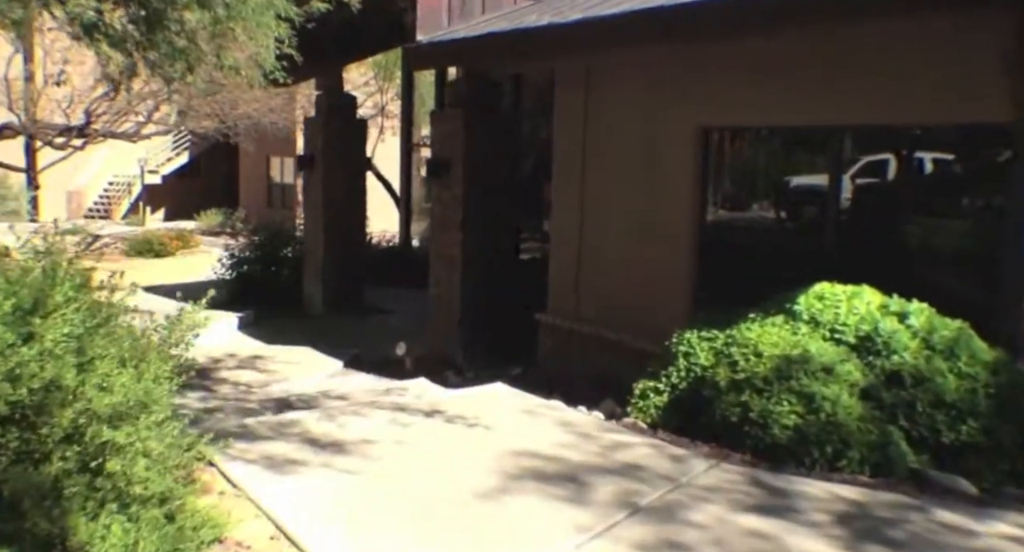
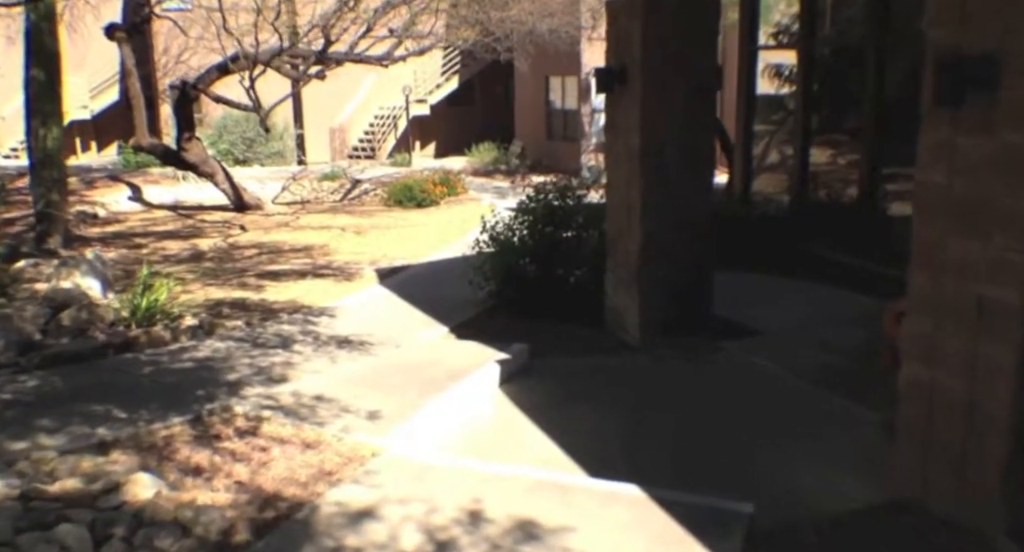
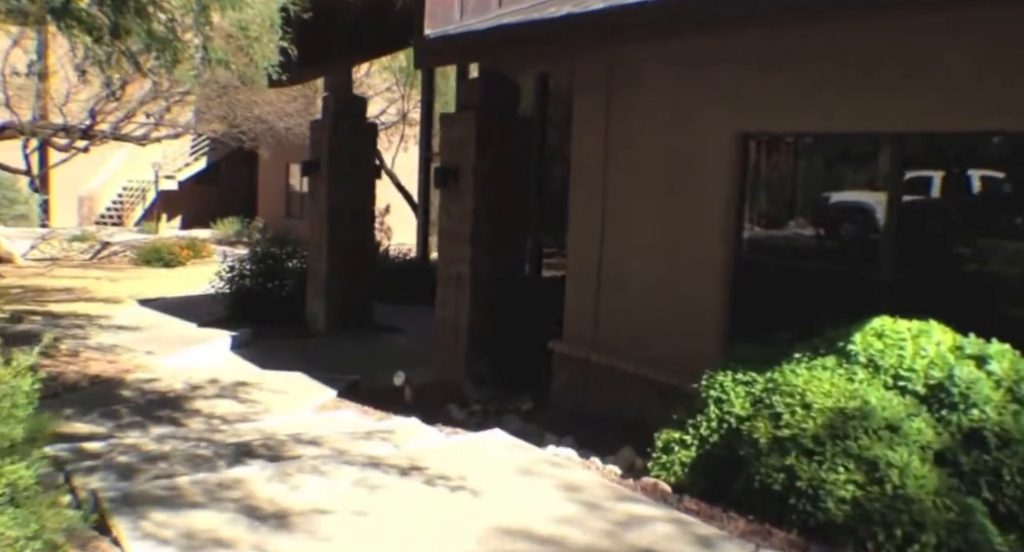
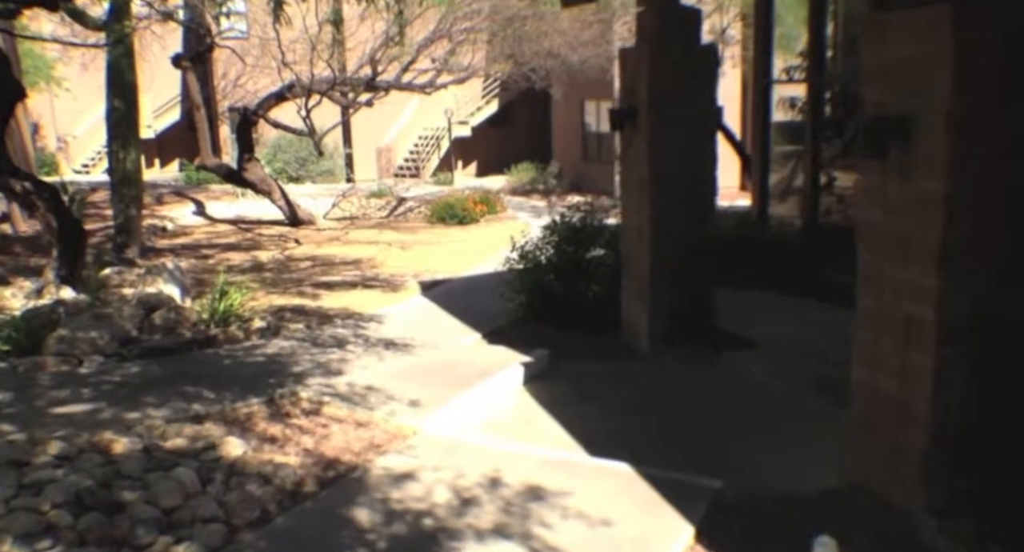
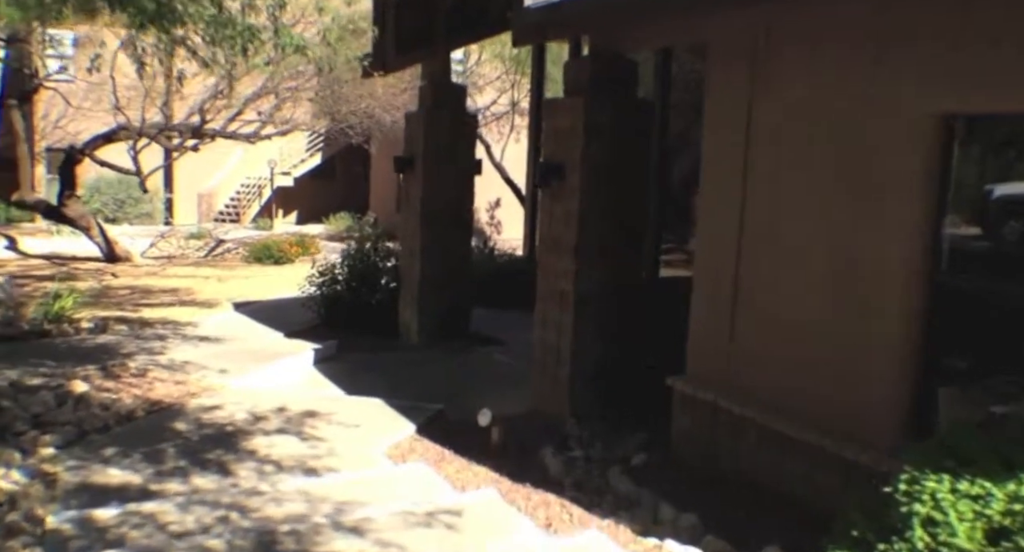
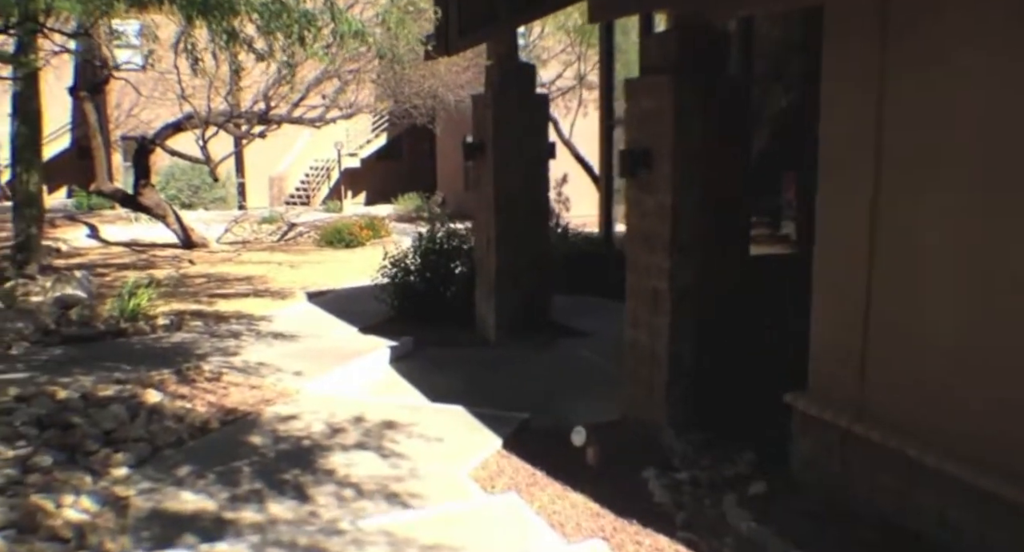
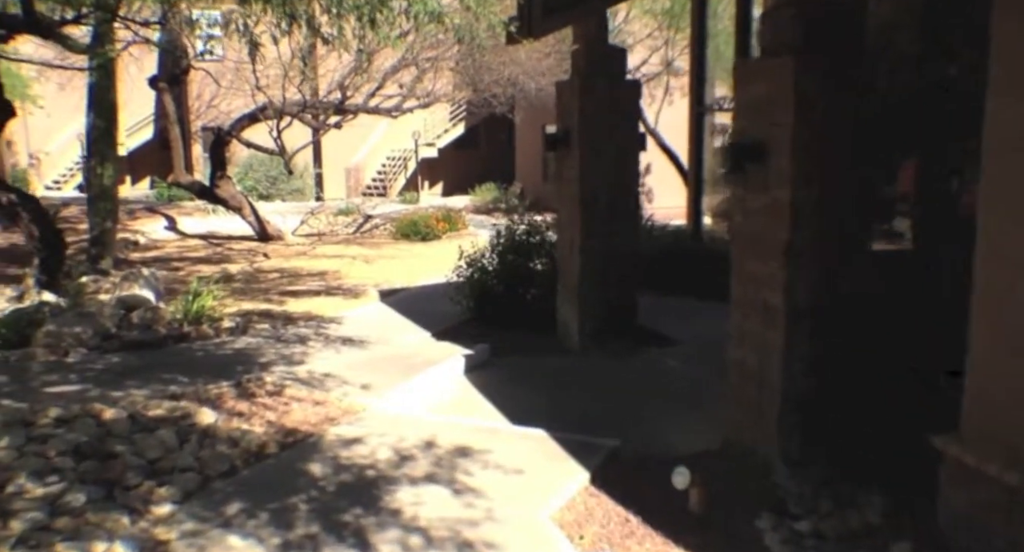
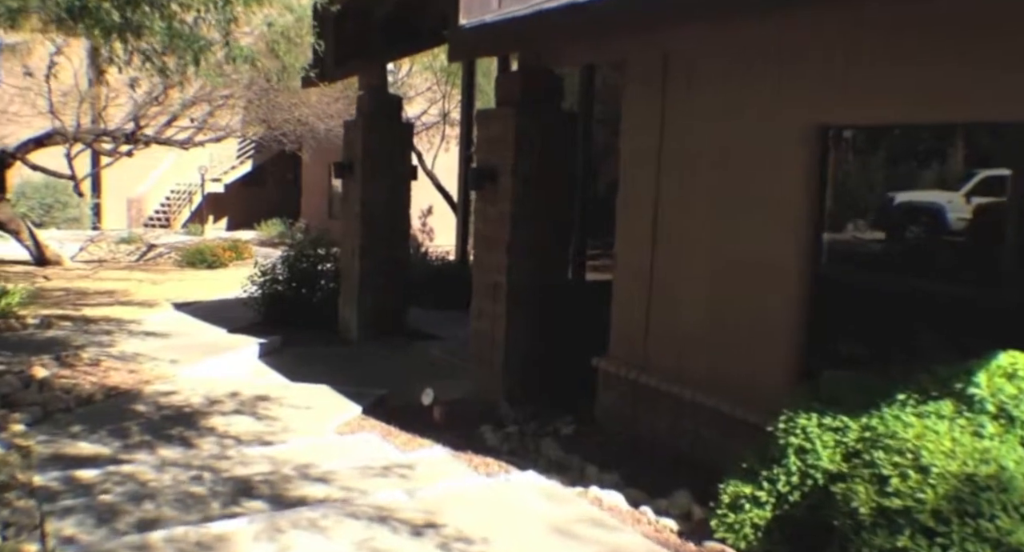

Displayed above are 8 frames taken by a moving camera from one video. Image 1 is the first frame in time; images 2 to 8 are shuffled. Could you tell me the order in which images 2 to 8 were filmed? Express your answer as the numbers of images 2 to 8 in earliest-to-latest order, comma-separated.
3, 8, 5, 6, 7, 4, 2
